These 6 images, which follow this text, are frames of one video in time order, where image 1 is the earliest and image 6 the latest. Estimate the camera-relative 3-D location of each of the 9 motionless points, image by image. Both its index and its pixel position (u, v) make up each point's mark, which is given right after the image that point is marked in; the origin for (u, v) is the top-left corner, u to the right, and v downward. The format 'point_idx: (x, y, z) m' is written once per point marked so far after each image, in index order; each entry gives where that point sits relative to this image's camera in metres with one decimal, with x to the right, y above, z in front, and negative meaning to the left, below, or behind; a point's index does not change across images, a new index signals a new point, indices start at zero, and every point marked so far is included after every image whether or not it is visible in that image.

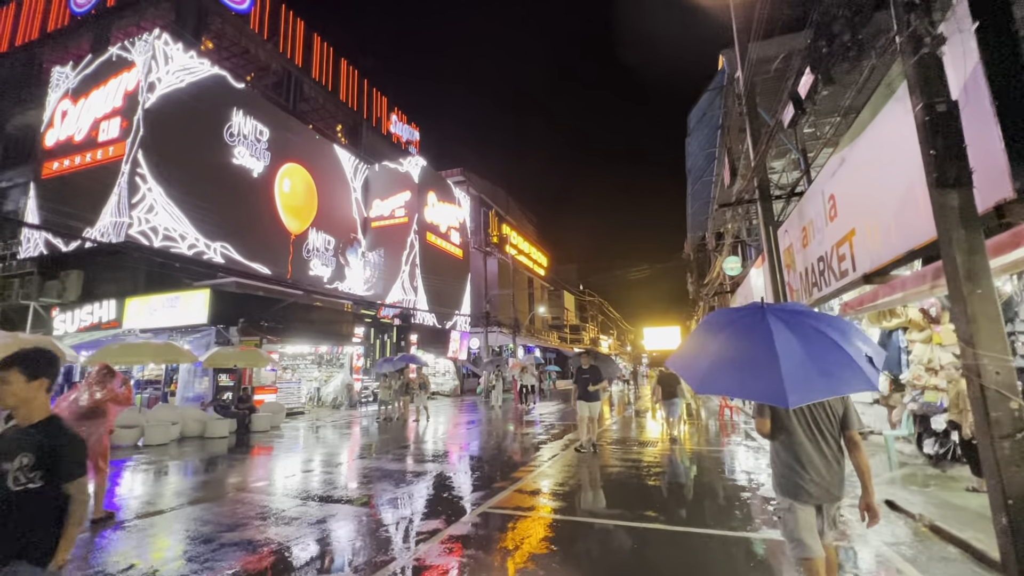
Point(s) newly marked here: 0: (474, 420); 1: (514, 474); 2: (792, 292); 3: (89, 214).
0: (-1.3, -5.0, +17.9) m
1: (+0.1, -3.1, +8.5) m
2: (+4.4, -0.1, +7.4) m
3: (-13.8, +2.4, +15.4) m
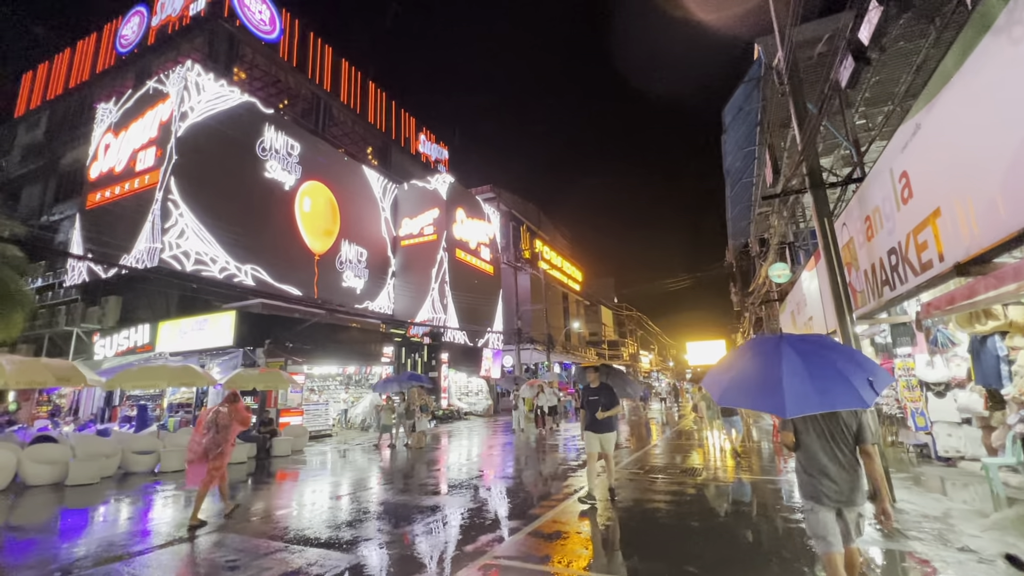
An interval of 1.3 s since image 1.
0: (-0.1, -5.5, +17.0) m
1: (+0.5, -3.3, +7.6) m
2: (+4.7, -0.1, +6.4) m
3: (-12.9, +1.6, +15.8) m
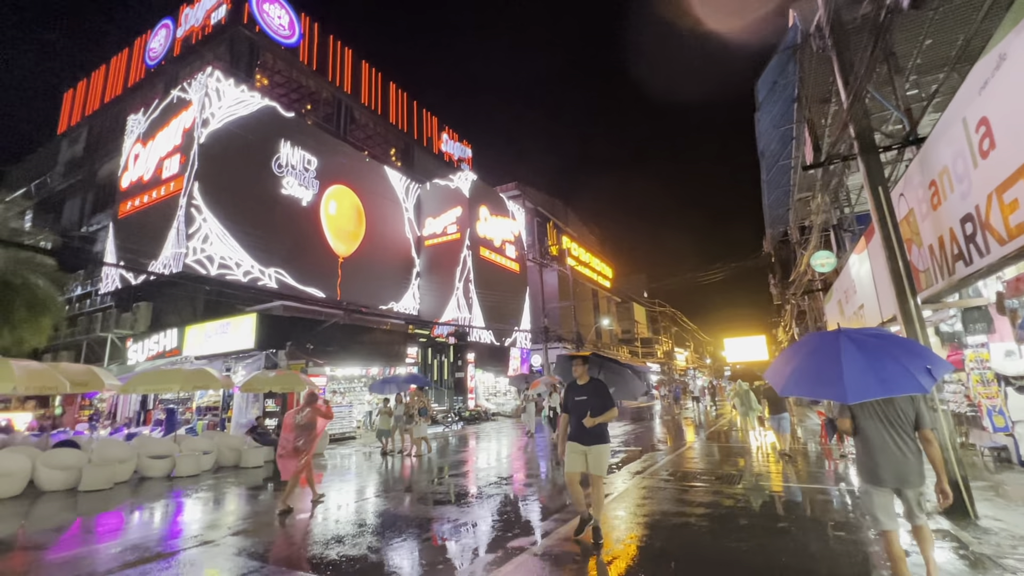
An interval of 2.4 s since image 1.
0: (+0.8, -5.4, +16.5) m
1: (+0.8, -3.2, +7.0) m
2: (+4.8, +0.2, +5.5) m
3: (-12.2, +1.4, +16.1) m
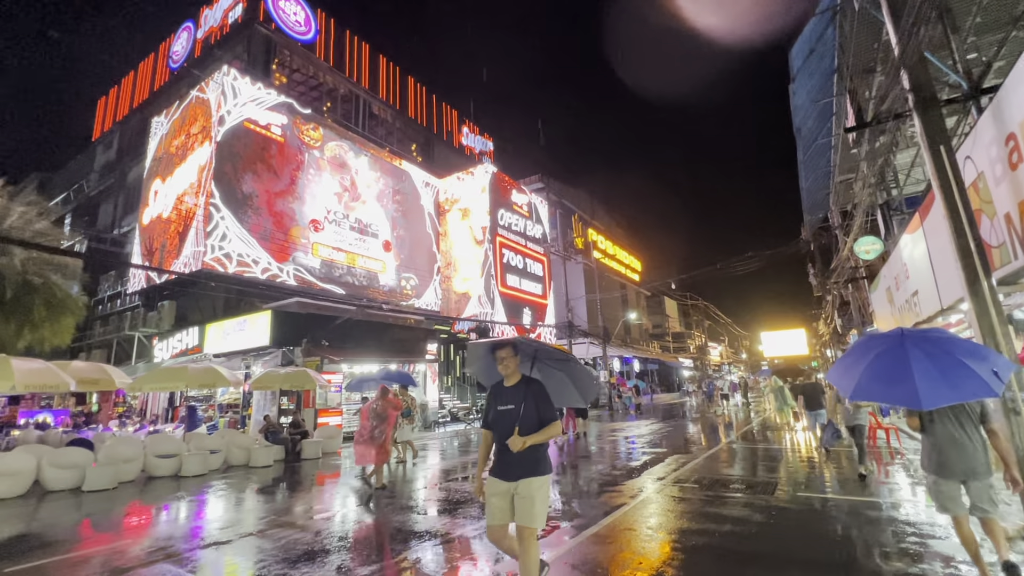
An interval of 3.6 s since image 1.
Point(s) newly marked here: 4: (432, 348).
0: (+1.5, -5.2, +15.9) m
1: (+0.9, -3.0, +6.4) m
2: (+4.7, +0.4, +4.6) m
3: (-11.6, +1.4, +16.3) m
4: (-3.3, -2.5, +19.8) m
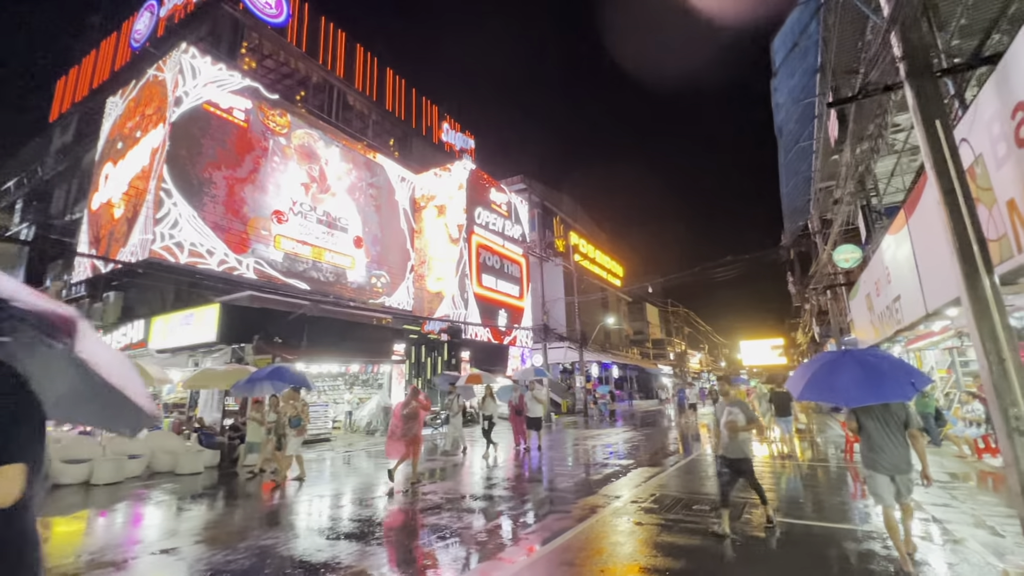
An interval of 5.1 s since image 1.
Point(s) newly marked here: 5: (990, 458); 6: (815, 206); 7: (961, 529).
0: (+0.4, -5.2, +15.1) m
1: (+0.1, -2.9, +5.7) m
2: (+4.1, +0.4, +4.0) m
3: (-12.5, +1.7, +15.2) m
4: (-4.5, -2.4, +18.9) m
5: (+8.4, -3.0, +8.3) m
6: (+9.8, +2.7, +15.3) m
7: (+4.7, -2.5, +4.9) m
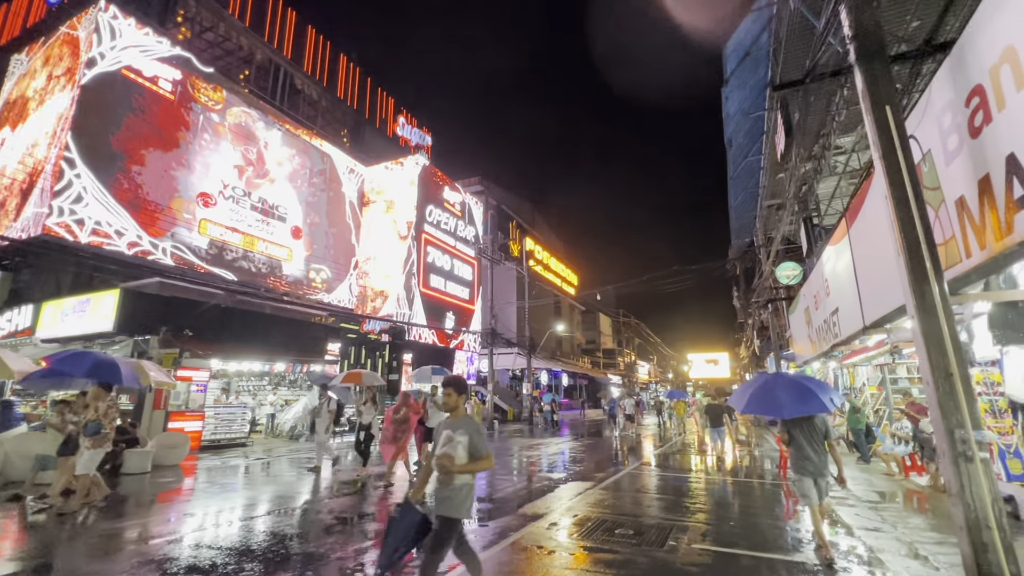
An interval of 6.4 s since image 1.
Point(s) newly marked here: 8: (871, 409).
0: (-1.5, -5.2, +14.4) m
1: (-0.9, -2.8, +5.0) m
2: (+3.4, +0.3, +3.7) m
3: (-14.1, +2.3, +13.4) m
4: (-6.6, -2.3, +17.8) m
5: (+7.1, -3.3, +8.3) m
6: (+8.2, +2.2, +15.5) m
7: (+3.7, -2.6, +4.6) m
8: (+8.1, -2.7, +10.7) m
